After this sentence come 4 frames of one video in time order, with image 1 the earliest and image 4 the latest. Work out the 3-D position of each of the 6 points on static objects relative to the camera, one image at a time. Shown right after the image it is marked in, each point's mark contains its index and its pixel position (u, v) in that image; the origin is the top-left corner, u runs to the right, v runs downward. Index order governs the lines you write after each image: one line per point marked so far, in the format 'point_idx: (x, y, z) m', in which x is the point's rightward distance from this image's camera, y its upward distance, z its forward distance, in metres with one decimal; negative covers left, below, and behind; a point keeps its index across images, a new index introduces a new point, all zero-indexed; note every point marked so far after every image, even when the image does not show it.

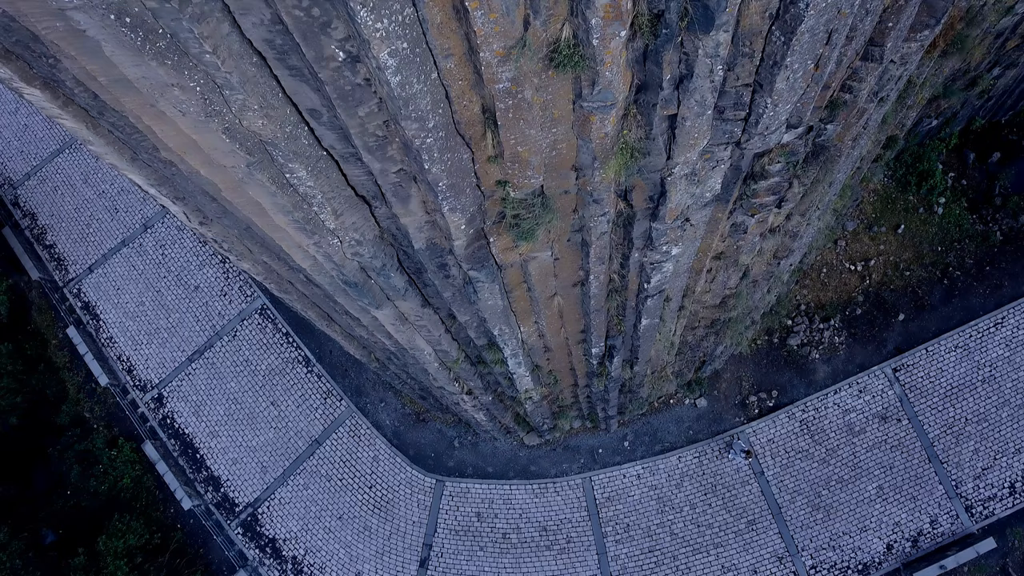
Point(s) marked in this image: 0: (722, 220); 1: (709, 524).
0: (+2.2, +0.7, +5.4) m
1: (+4.3, -5.2, +11.1) m
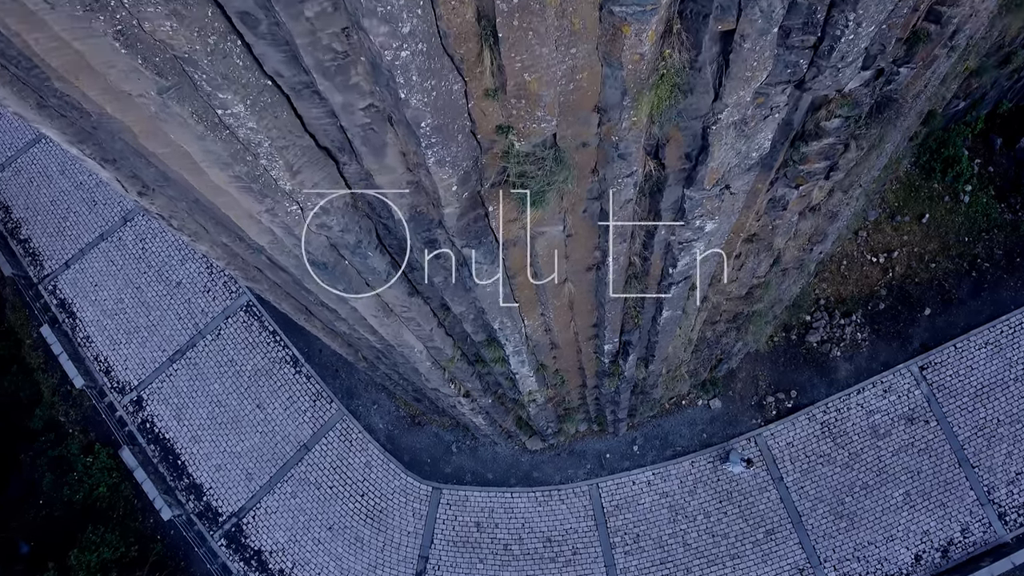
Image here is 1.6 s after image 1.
0: (+2.3, +0.9, +4.6) m
1: (+4.3, -5.0, +10.2) m
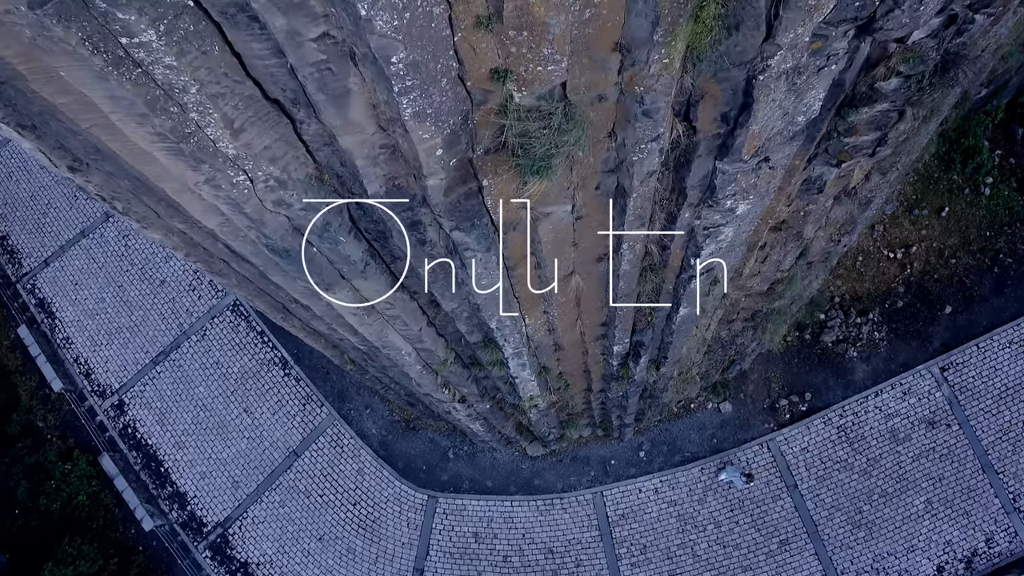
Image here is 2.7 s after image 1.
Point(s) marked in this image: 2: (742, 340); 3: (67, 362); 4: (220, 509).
0: (+2.3, +0.9, +4.0) m
1: (+4.3, -4.9, +9.6) m
2: (+3.7, -0.8, +8.1) m
3: (-10.3, -1.7, +11.6) m
4: (-6.2, -4.7, +10.5) m
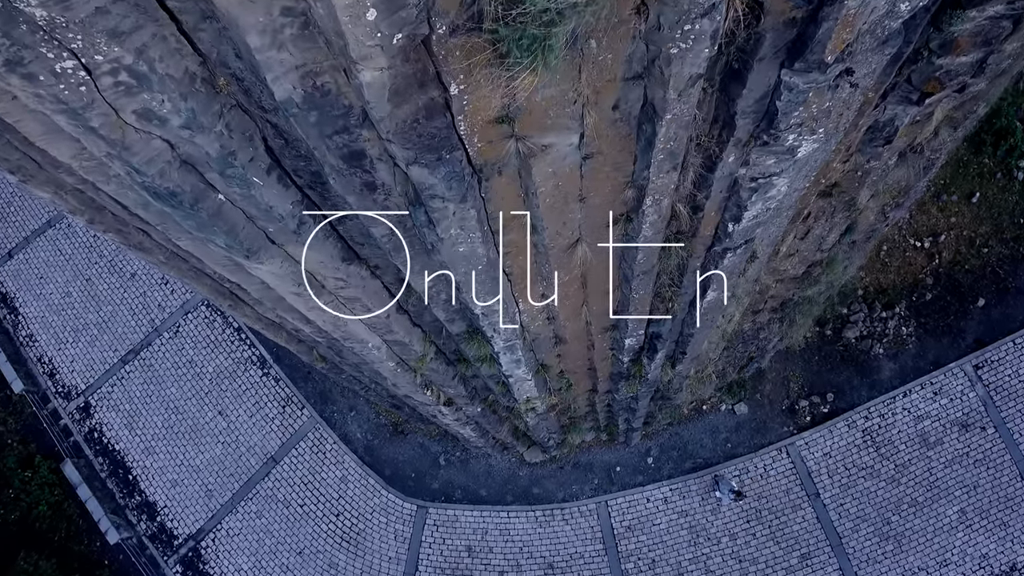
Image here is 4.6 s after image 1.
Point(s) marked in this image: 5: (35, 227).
0: (+2.2, +1.1, +3.0) m
1: (+4.3, -4.8, +8.7) m
2: (+3.6, -0.6, +7.2) m
3: (-10.4, -1.5, +10.7) m
4: (-6.2, -4.5, +9.6) m
5: (-10.7, +1.4, +11.0) m
